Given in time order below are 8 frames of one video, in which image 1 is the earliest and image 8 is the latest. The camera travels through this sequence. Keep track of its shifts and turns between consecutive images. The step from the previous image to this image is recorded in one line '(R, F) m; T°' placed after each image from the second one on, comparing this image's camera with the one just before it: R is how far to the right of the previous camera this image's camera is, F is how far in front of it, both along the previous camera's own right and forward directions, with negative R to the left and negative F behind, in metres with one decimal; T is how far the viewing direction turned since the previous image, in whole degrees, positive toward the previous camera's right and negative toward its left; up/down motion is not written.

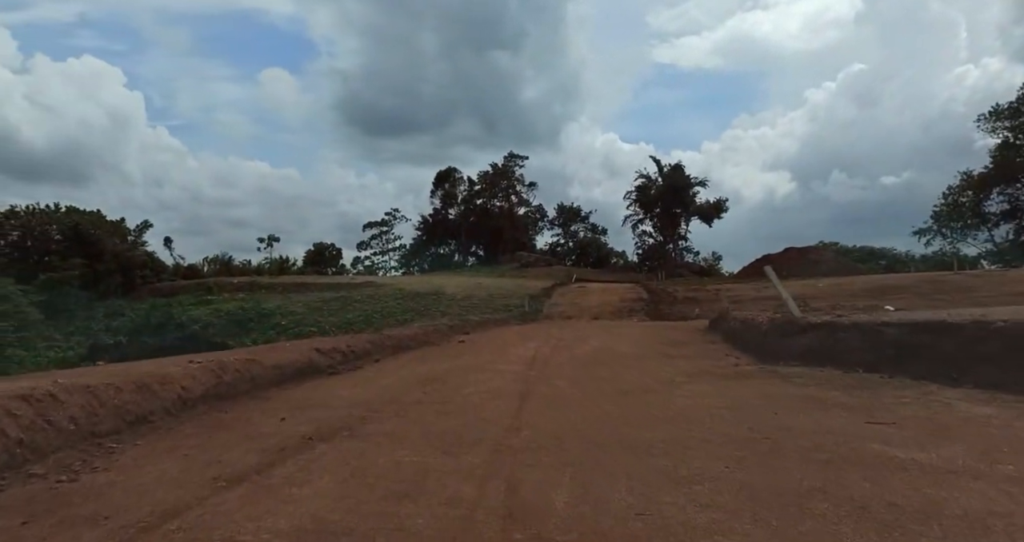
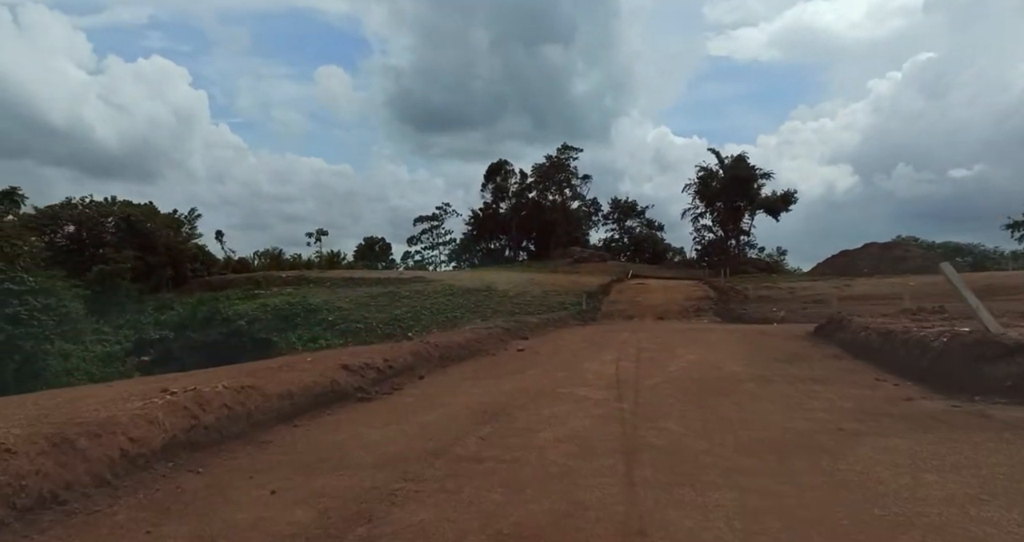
(-0.4, +2.3) m; -4°
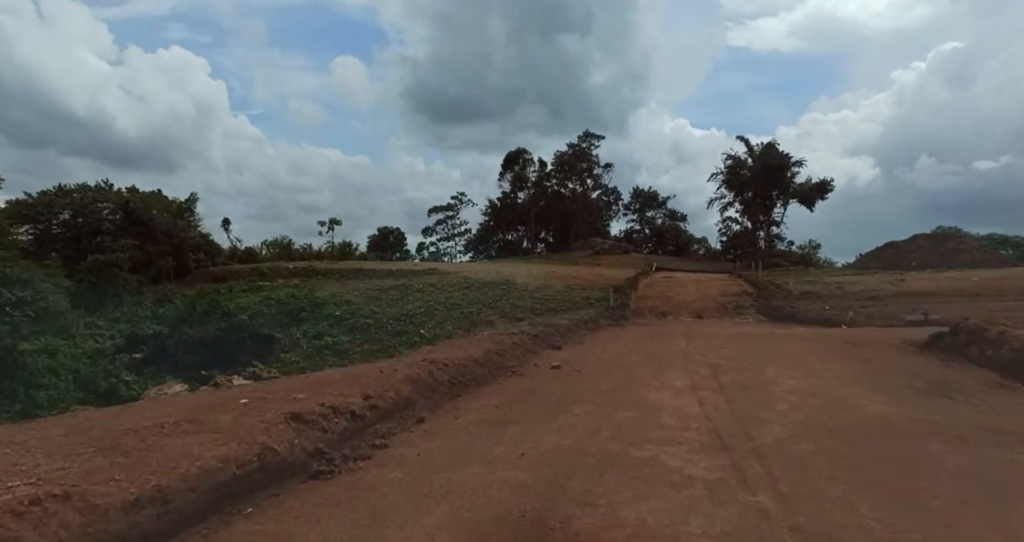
(-0.2, +3.0) m; -1°
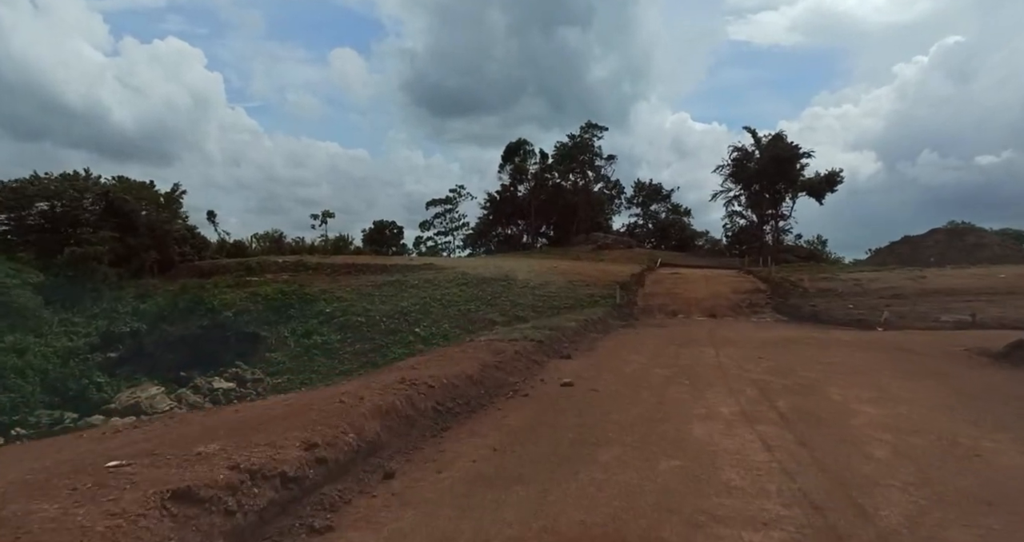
(0.0, +1.9) m; 0°
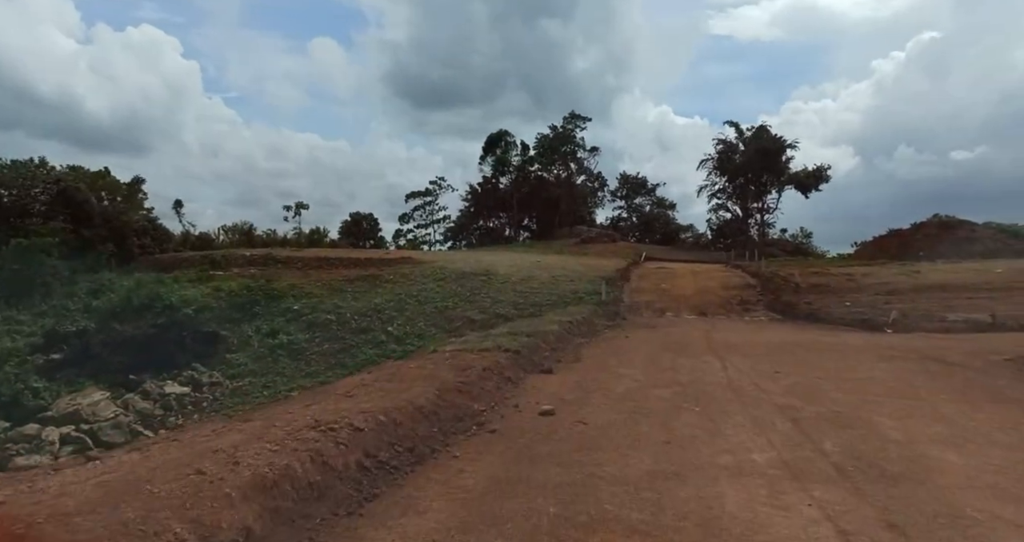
(+0.2, +1.8) m; +1°
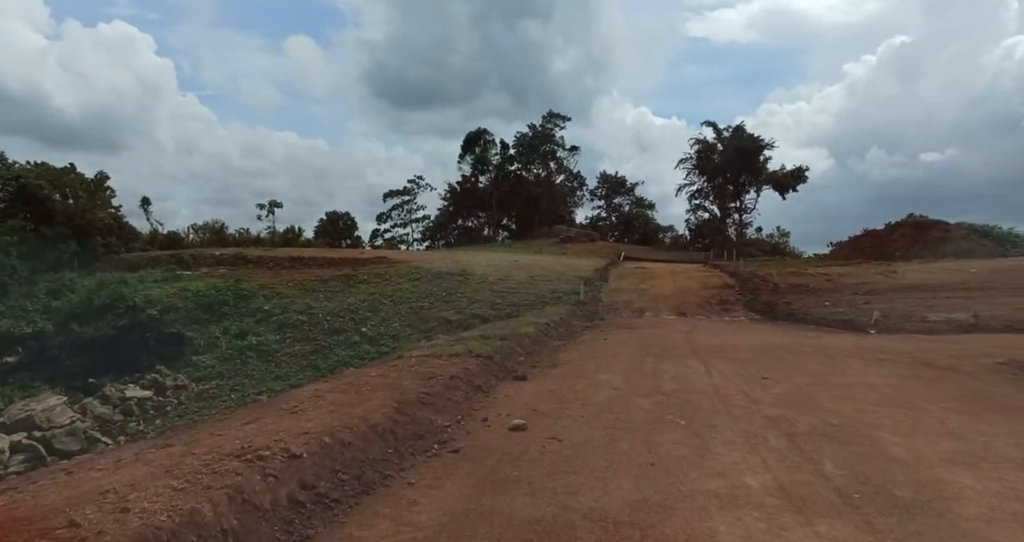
(+0.1, +0.6) m; +2°
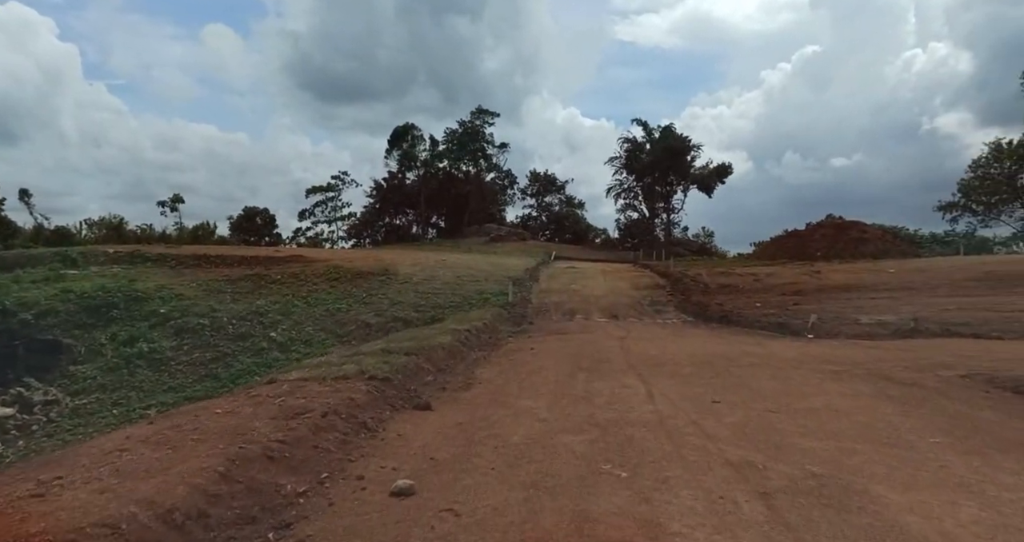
(+0.3, +1.6) m; +6°
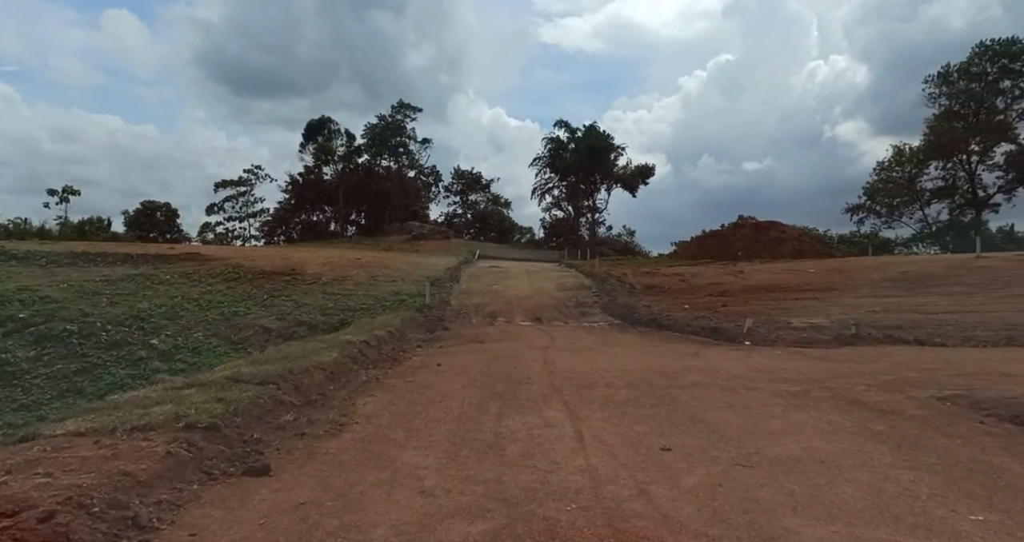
(+0.4, +2.0) m; +6°
